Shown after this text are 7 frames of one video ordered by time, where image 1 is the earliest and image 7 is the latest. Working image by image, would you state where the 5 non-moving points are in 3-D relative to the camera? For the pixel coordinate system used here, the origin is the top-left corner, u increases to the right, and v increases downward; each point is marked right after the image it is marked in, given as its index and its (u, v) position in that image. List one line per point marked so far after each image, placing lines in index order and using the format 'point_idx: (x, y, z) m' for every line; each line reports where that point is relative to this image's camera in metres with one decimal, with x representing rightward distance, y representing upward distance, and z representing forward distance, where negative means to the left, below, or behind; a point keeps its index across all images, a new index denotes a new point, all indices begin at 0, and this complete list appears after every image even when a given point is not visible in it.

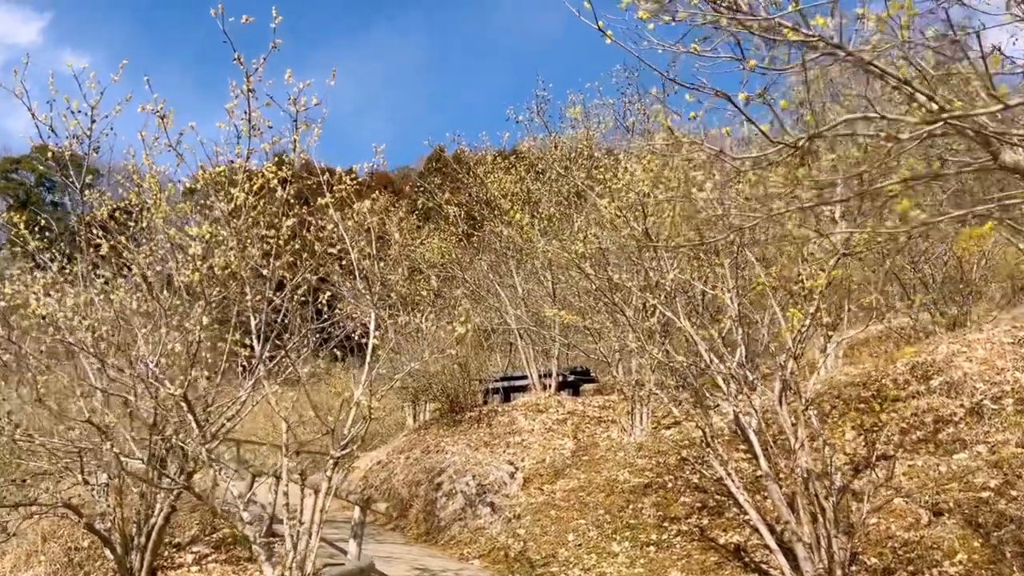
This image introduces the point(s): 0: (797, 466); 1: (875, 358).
0: (+2.3, -1.4, +6.7) m
1: (+4.6, -0.9, +10.8) m
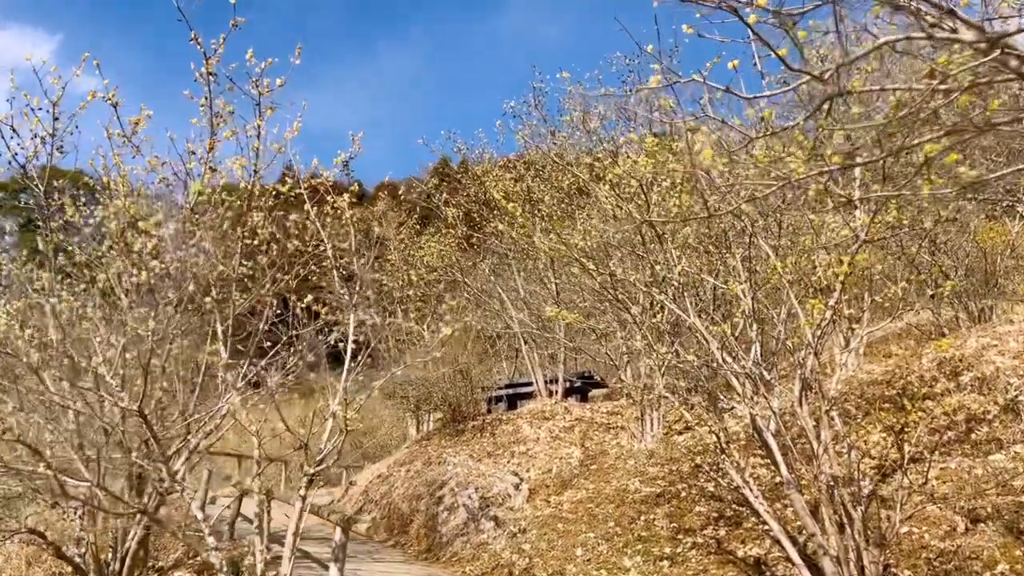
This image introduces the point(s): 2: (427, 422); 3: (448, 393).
0: (+2.3, -1.3, +6.2) m
1: (+4.6, -0.8, +10.2) m
2: (-1.4, -2.2, +13.8) m
3: (-1.0, -1.6, +12.7) m
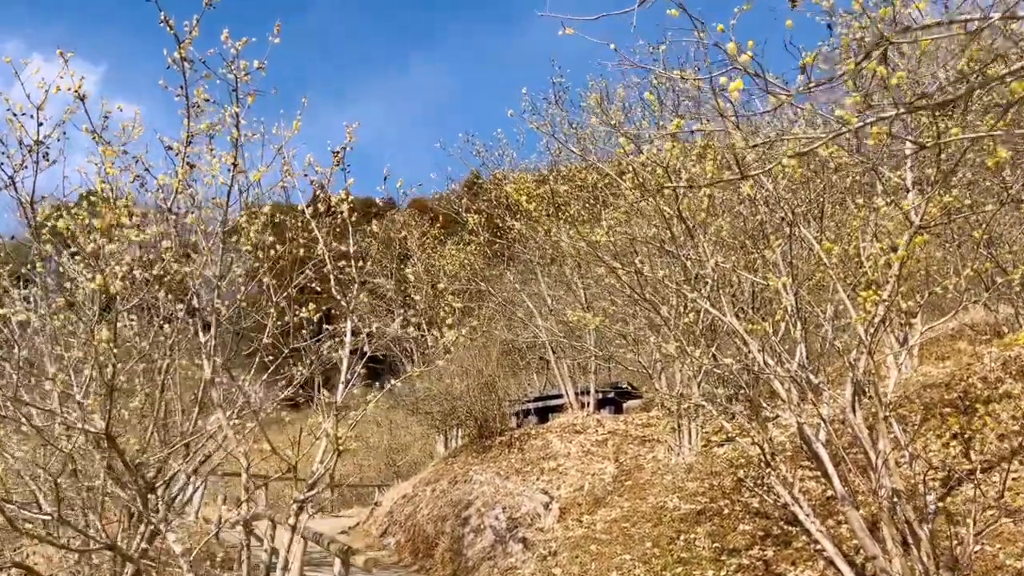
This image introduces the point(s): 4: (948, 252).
0: (+2.4, -1.3, +5.5) m
1: (+4.9, -0.7, +9.5) m
2: (-0.9, -2.3, +13.3) m
3: (-0.6, -1.7, +12.2) m
4: (+3.6, +0.3, +7.1) m
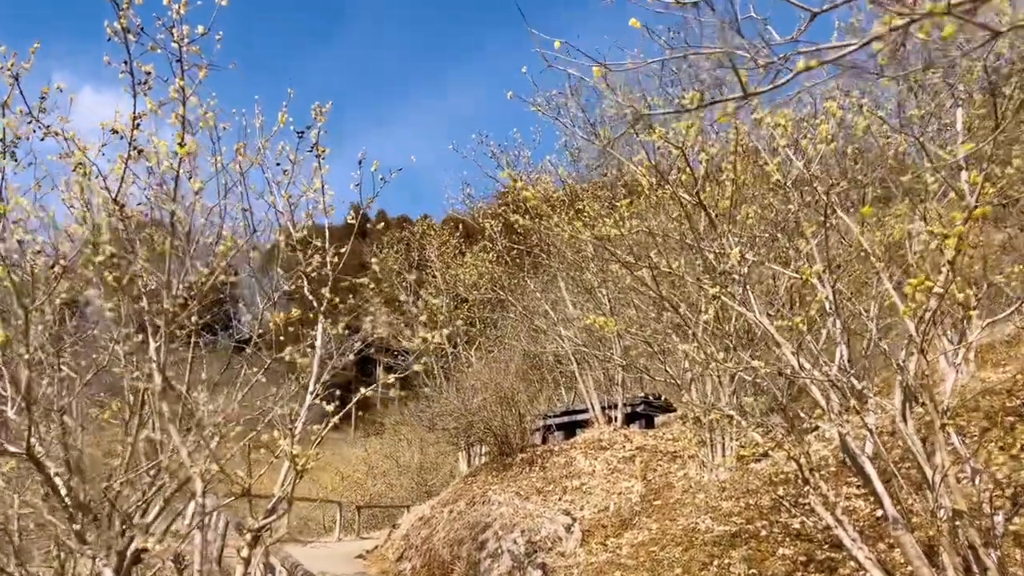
0: (+2.4, -1.2, +4.8) m
1: (+5.1, -0.7, +8.6) m
2: (-0.5, -2.5, +12.6) m
3: (-0.3, -1.8, +11.5) m
4: (+3.7, +0.4, +6.3) m
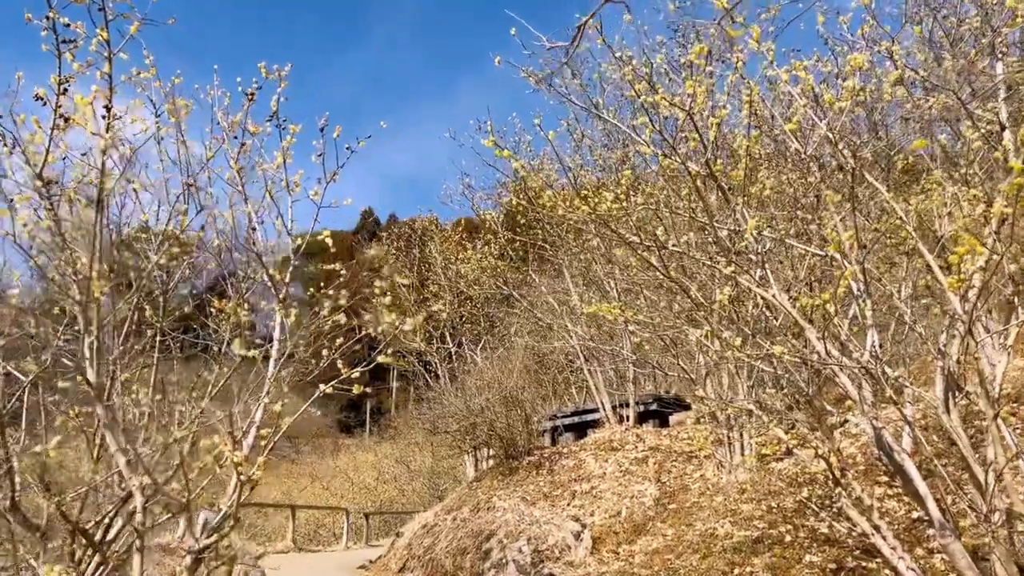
0: (+2.4, -1.1, +4.2) m
1: (+5.1, -0.5, +8.0) m
2: (-0.4, -2.4, +12.1) m
3: (-0.2, -1.8, +11.0) m
4: (+3.6, +0.5, +5.7) m
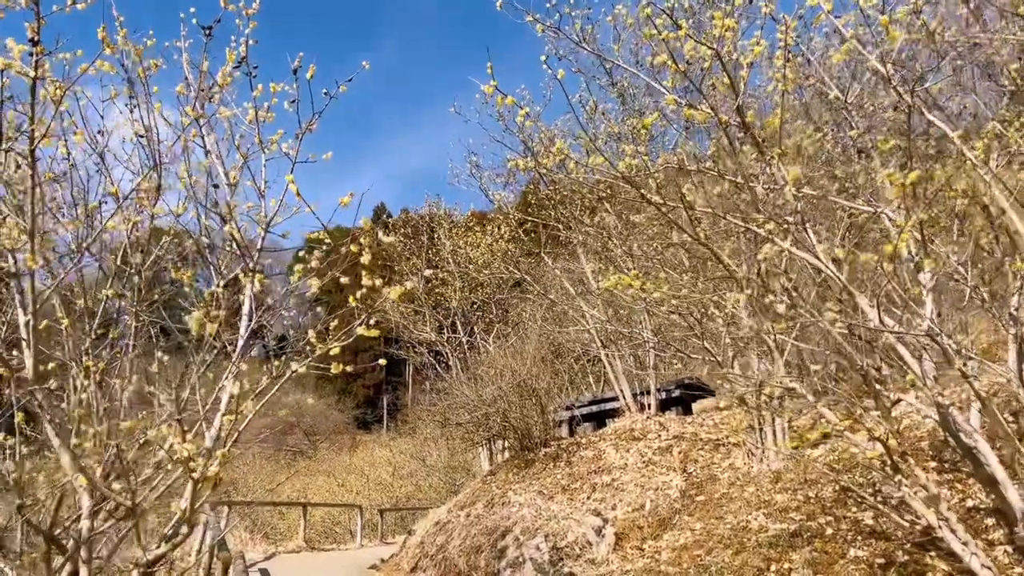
0: (+2.4, -0.9, +3.6) m
1: (+5.2, -0.2, +7.3) m
2: (-0.2, -2.2, +11.6) m
3: (0.0, -1.6, +10.5) m
4: (+3.7, +0.8, +5.1) m
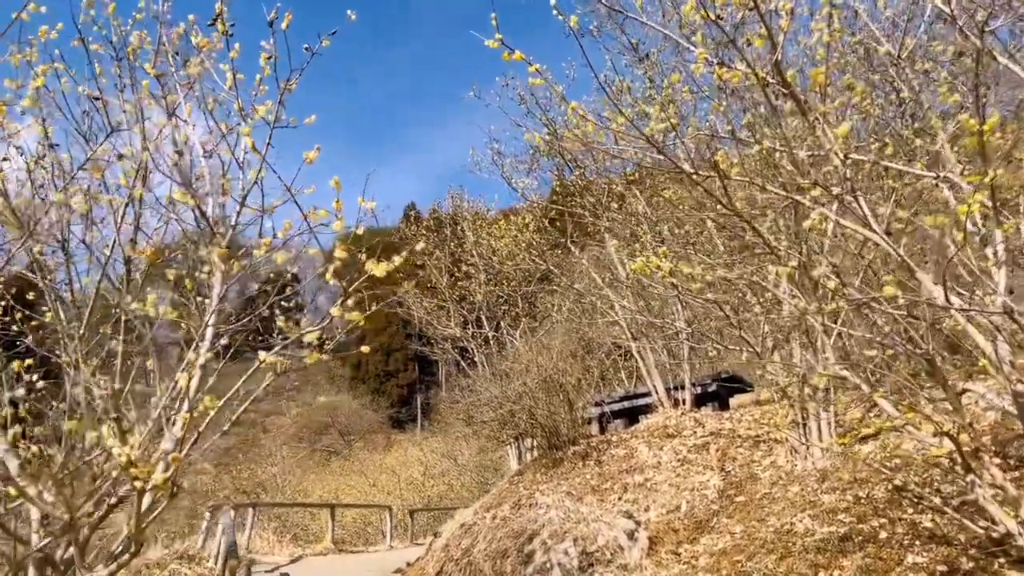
0: (+2.5, -0.8, +3.1) m
1: (+5.4, -0.1, +6.7) m
2: (+0.2, -2.1, +11.1) m
3: (+0.3, -1.5, +10.0) m
4: (+3.8, +0.9, +4.5) m
